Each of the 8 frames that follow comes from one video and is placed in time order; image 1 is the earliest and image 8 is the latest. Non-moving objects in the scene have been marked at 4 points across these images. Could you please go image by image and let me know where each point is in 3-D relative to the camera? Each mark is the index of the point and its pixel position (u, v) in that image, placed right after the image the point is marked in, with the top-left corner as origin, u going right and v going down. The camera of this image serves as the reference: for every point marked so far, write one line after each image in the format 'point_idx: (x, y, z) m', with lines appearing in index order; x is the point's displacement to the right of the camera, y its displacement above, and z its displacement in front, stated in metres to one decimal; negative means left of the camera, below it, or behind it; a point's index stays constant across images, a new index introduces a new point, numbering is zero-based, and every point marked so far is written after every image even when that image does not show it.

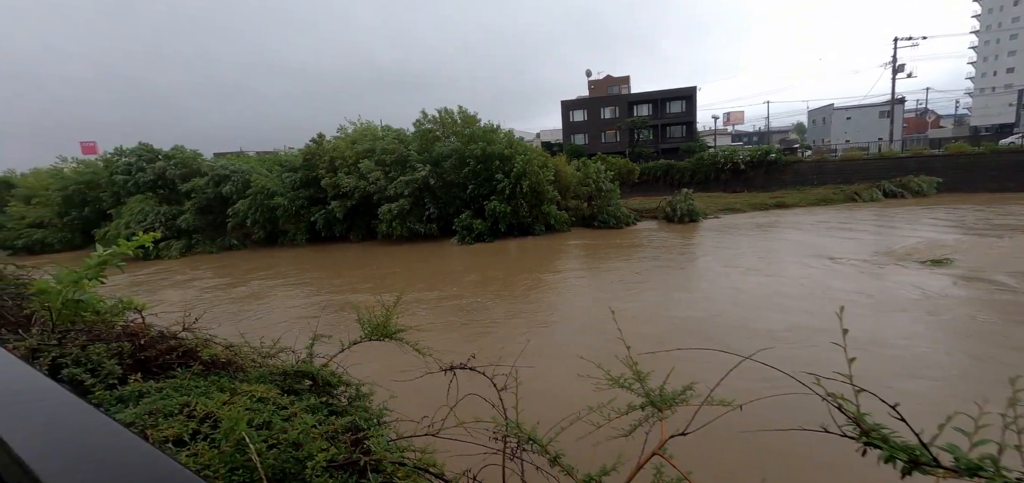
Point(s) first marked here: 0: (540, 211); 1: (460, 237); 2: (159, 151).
0: (+0.9, +0.9, +15.4) m
1: (-1.4, +0.1, +14.9) m
2: (-12.9, +3.3, +18.8) m
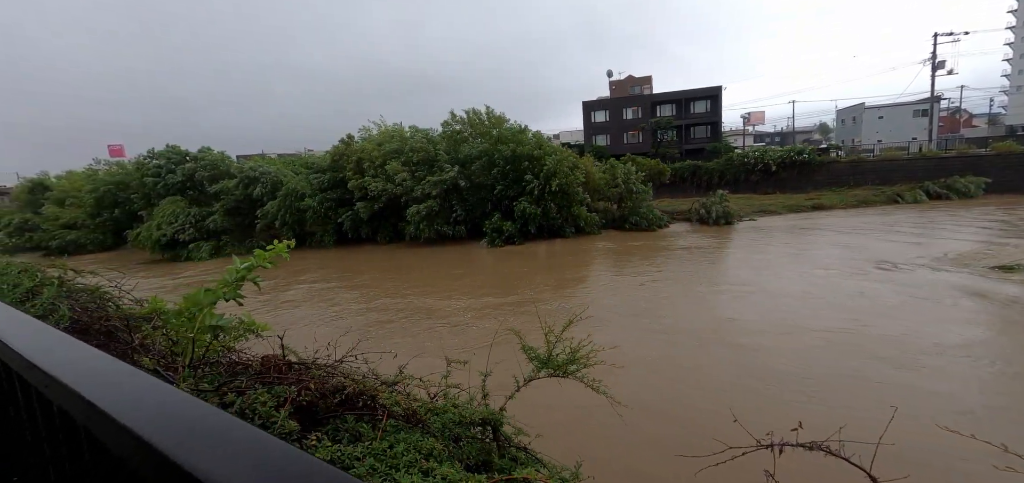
0: (+1.7, +0.8, +15.1) m
1: (-0.6, 0.0, +14.7) m
2: (-12.0, +3.2, +18.9) m
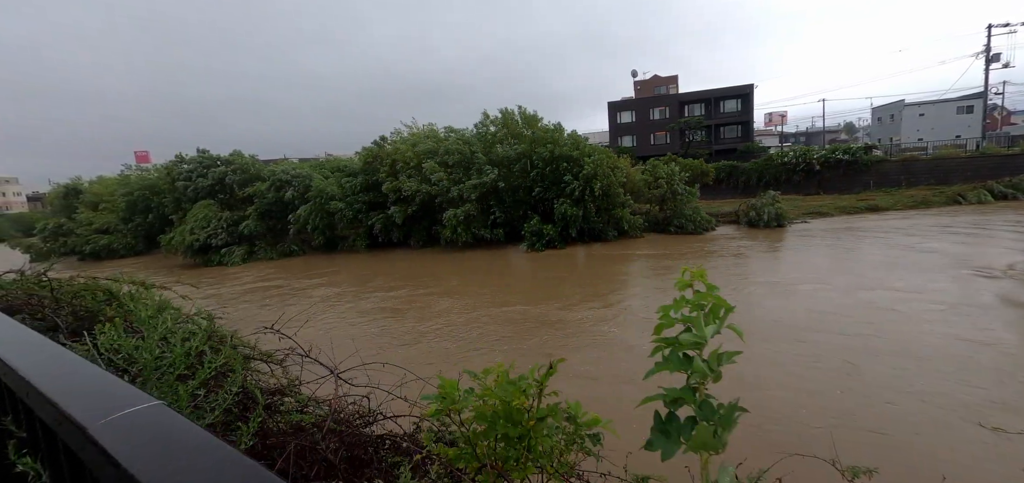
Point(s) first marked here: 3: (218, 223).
0: (+2.8, +0.7, +14.6) m
1: (+0.5, -0.1, +14.2) m
2: (-10.7, +3.0, +18.8) m
3: (-9.4, +0.6, +16.5) m
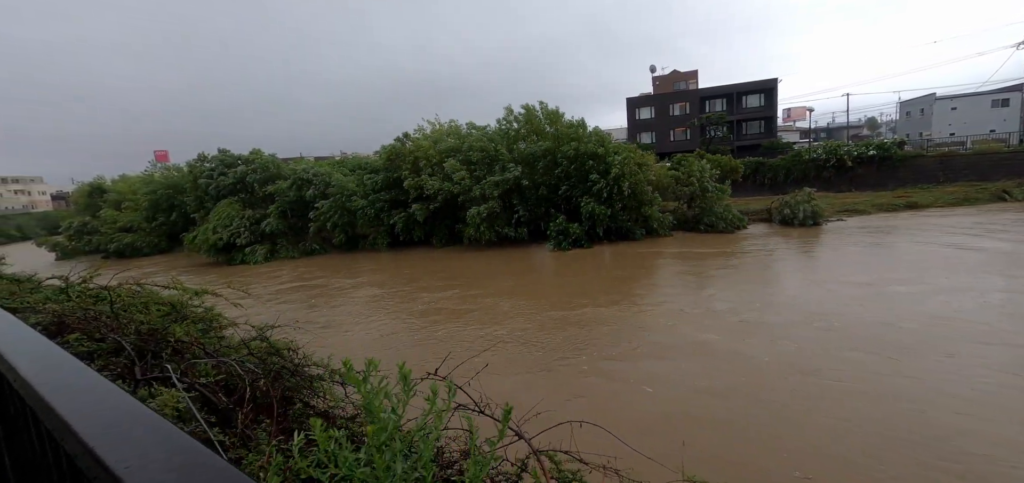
0: (+3.5, +0.8, +14.2) m
1: (+1.1, 0.0, +14.0) m
2: (-9.9, +3.1, +18.8) m
3: (-8.7, +0.7, +16.5) m
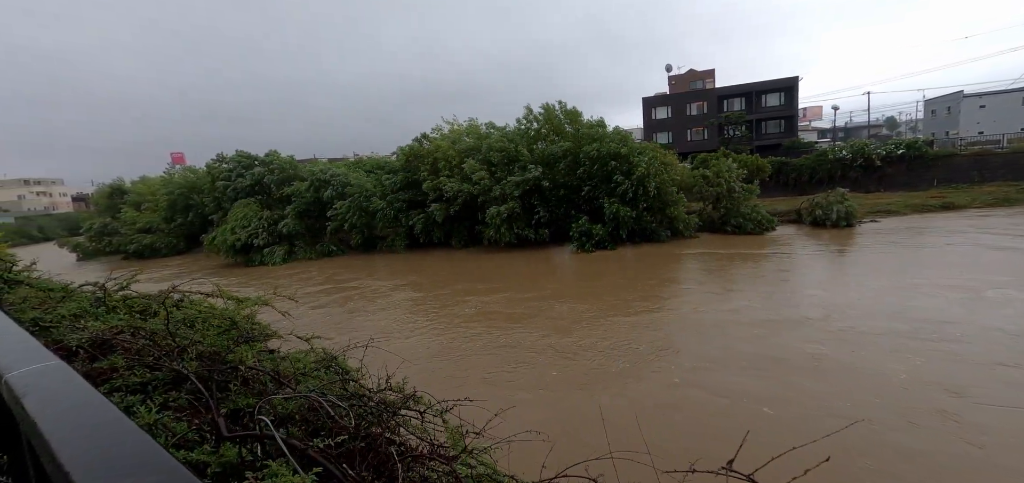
0: (+4.1, +0.7, +13.9) m
1: (+1.7, -0.1, +13.7) m
2: (-9.3, +3.1, +18.8) m
3: (-8.0, +0.6, +16.4) m
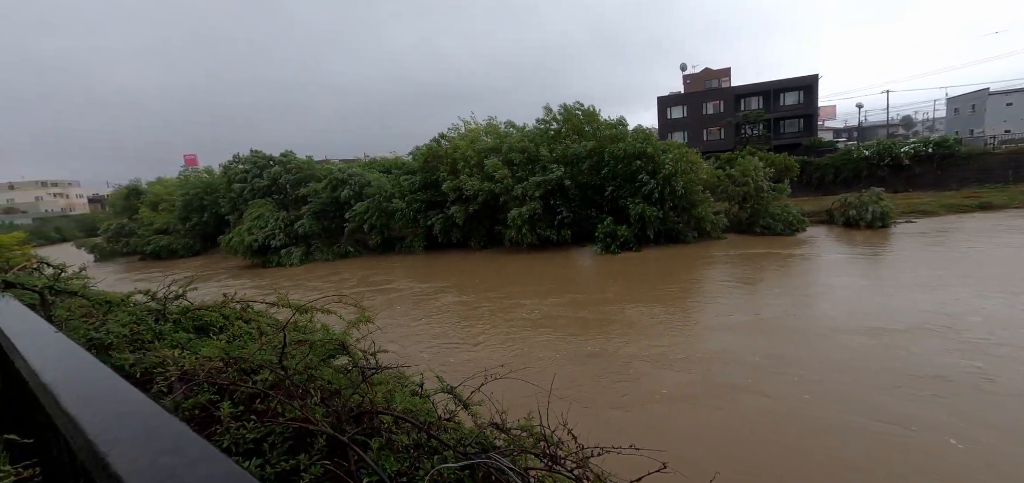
0: (+4.7, +0.7, +13.5) m
1: (+2.3, -0.1, +13.4) m
2: (-8.6, +3.0, +18.7) m
3: (-7.4, +0.6, +16.3) m
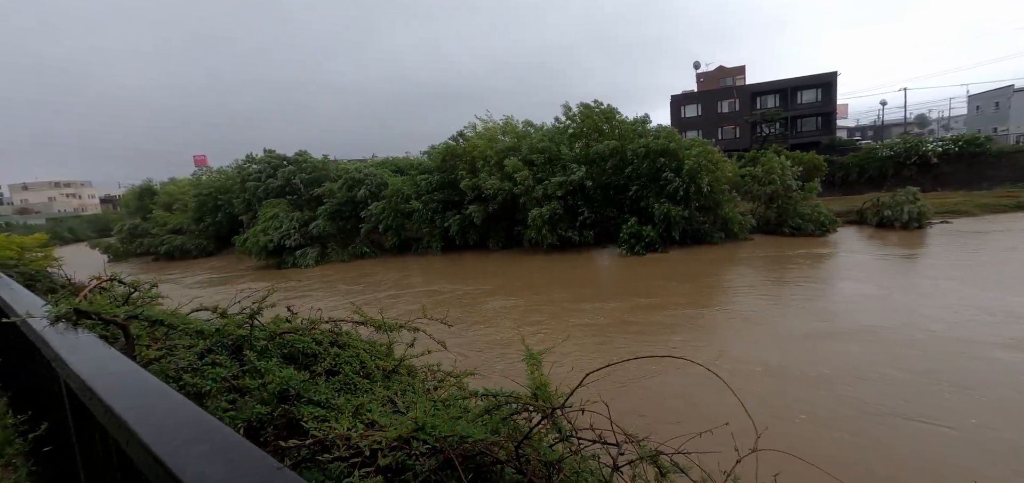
0: (+5.2, +0.7, +13.2) m
1: (+2.8, -0.1, +13.0) m
2: (-8.0, +3.0, +18.5) m
3: (-6.9, +0.6, +16.1) m
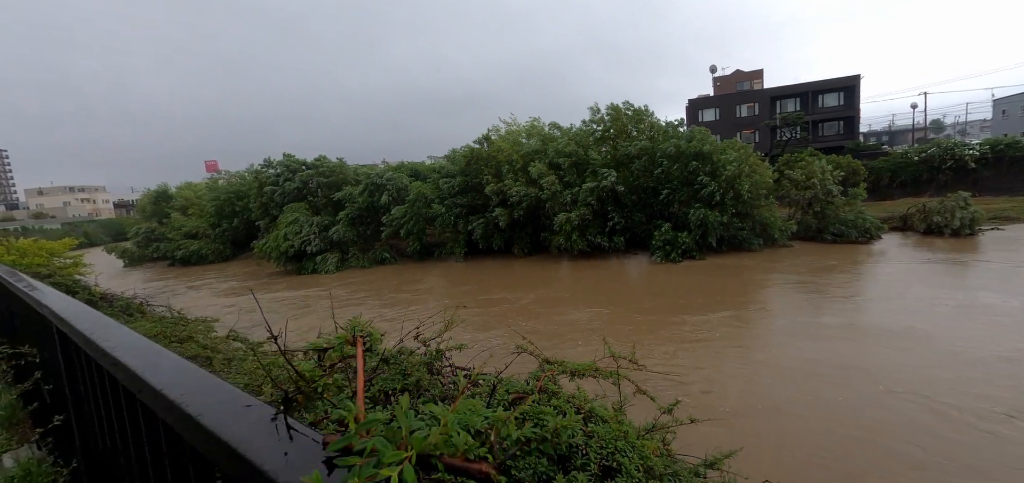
0: (+5.9, +0.5, +12.7) m
1: (+3.5, -0.3, +12.6) m
2: (-7.2, +2.8, +18.2) m
3: (-6.1, +0.4, +15.8) m
